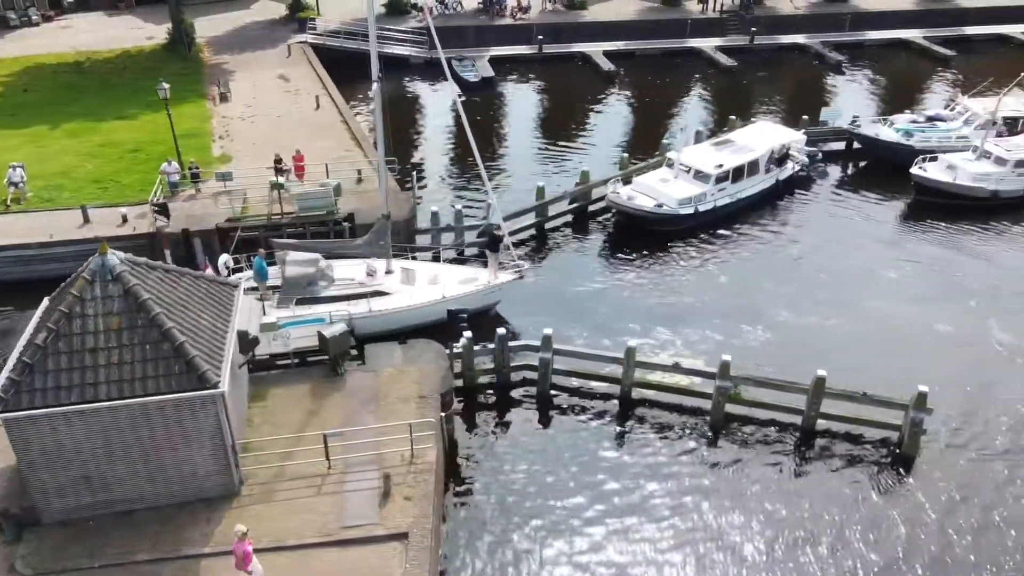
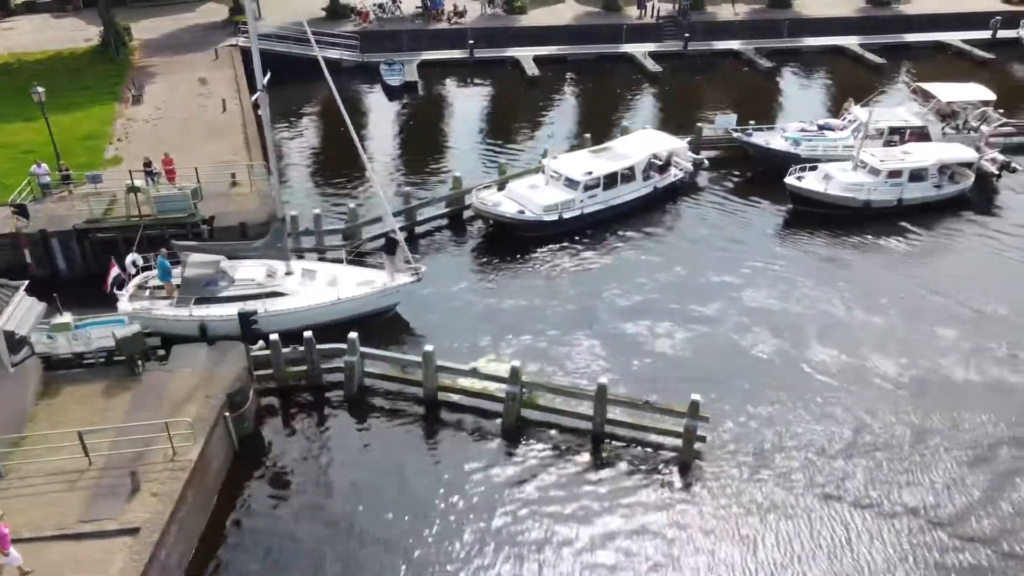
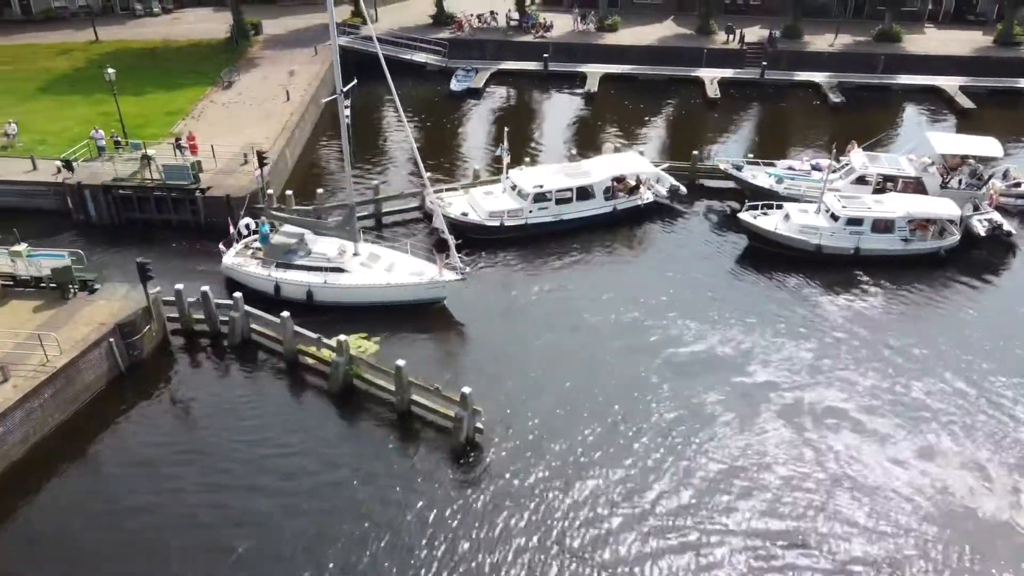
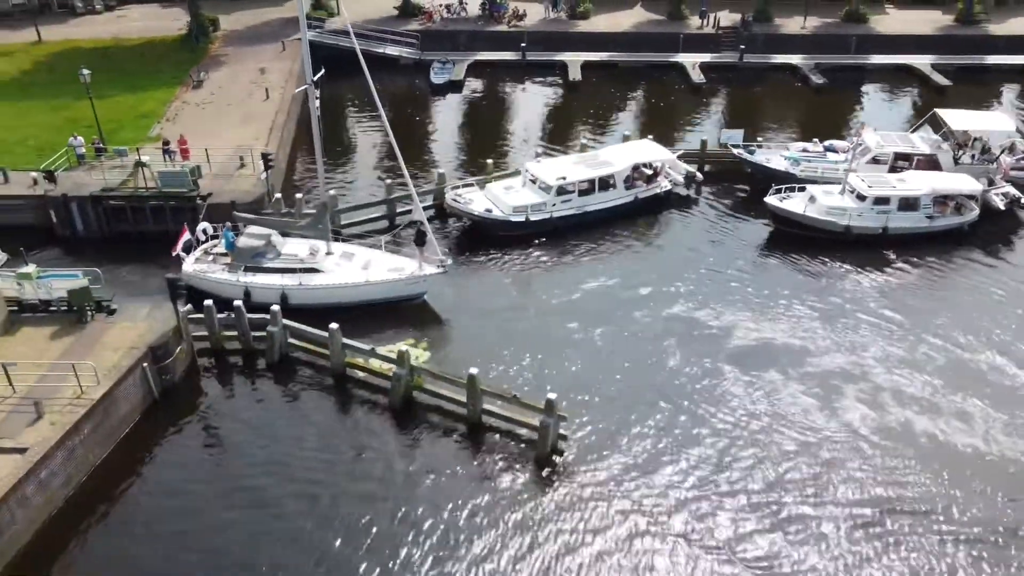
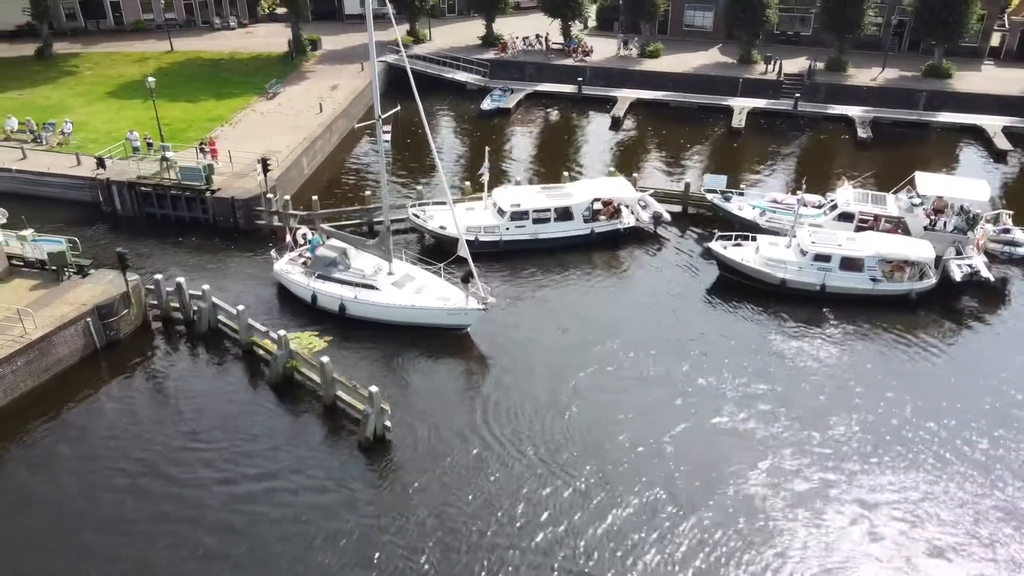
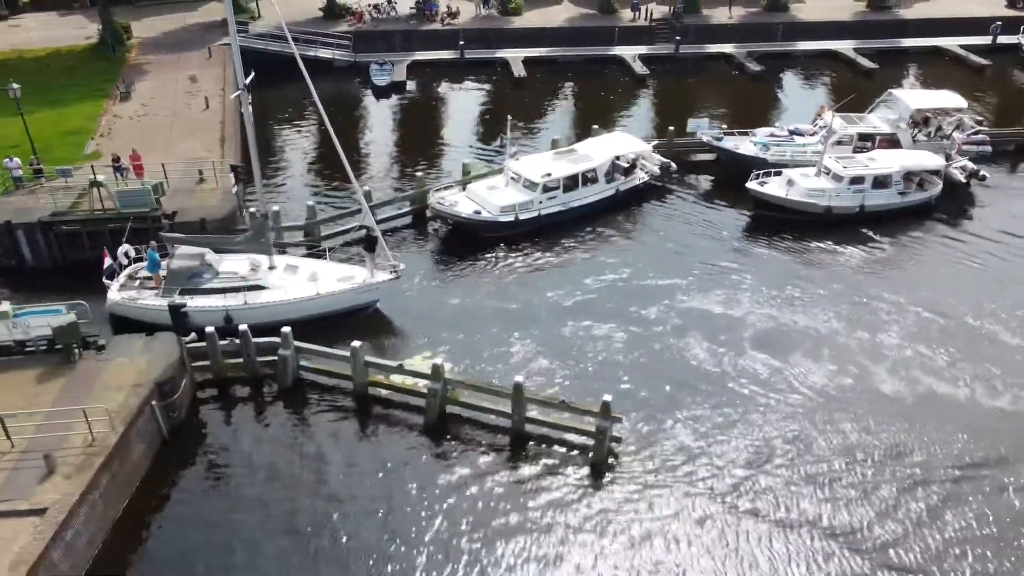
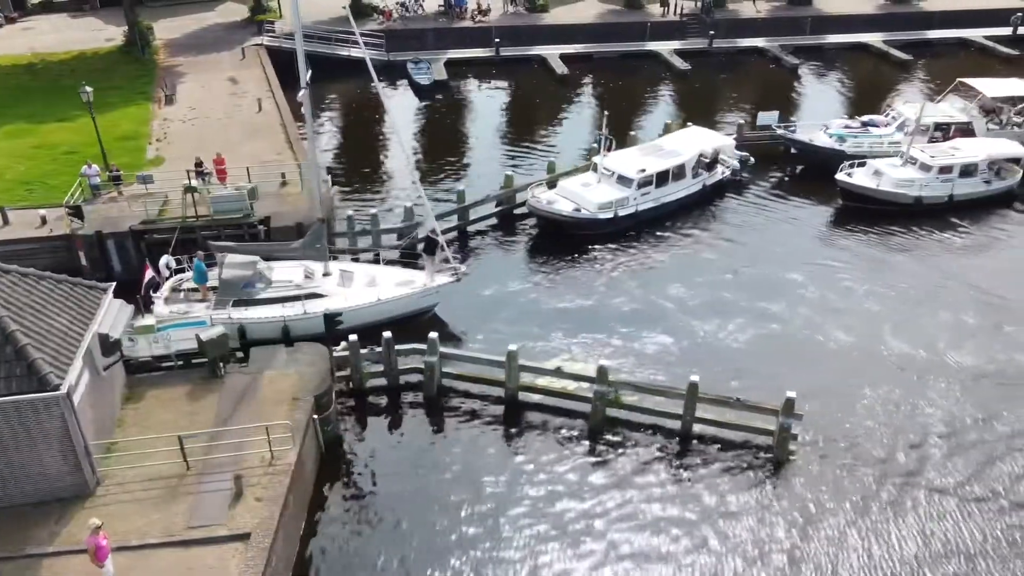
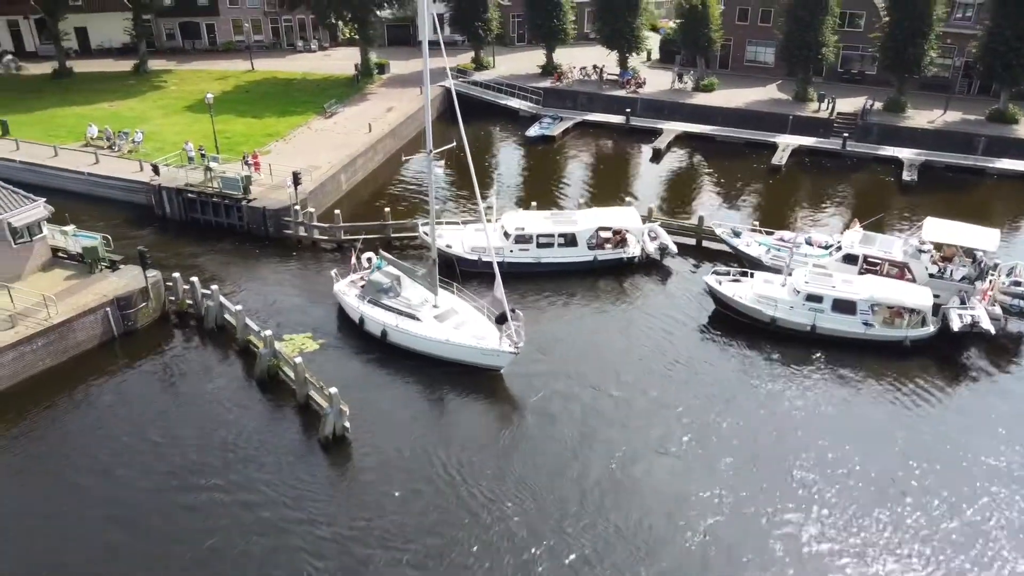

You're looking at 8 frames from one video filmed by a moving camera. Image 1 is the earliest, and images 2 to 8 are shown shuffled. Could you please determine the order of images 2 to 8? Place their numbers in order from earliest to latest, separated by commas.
7, 2, 6, 4, 3, 5, 8
